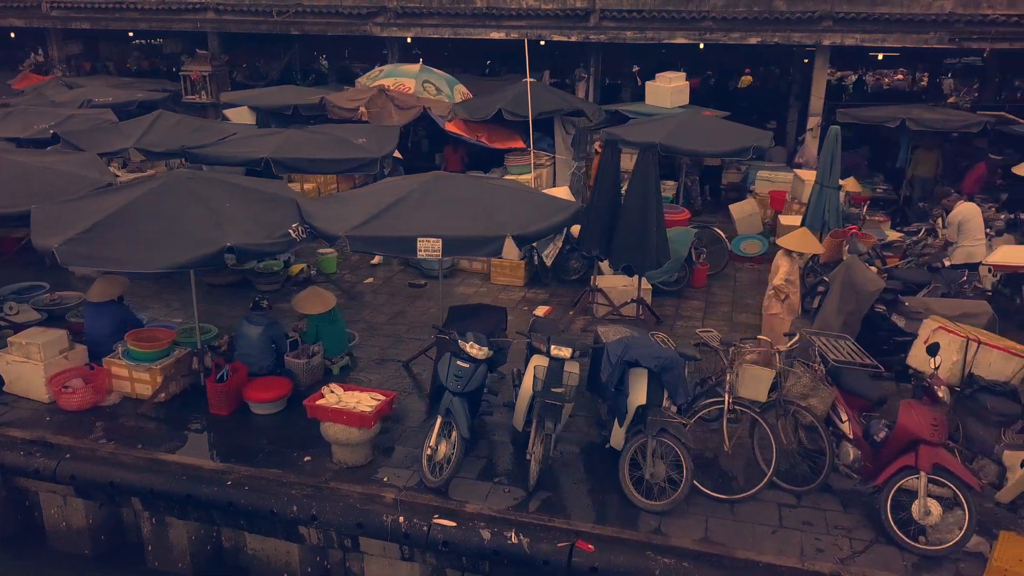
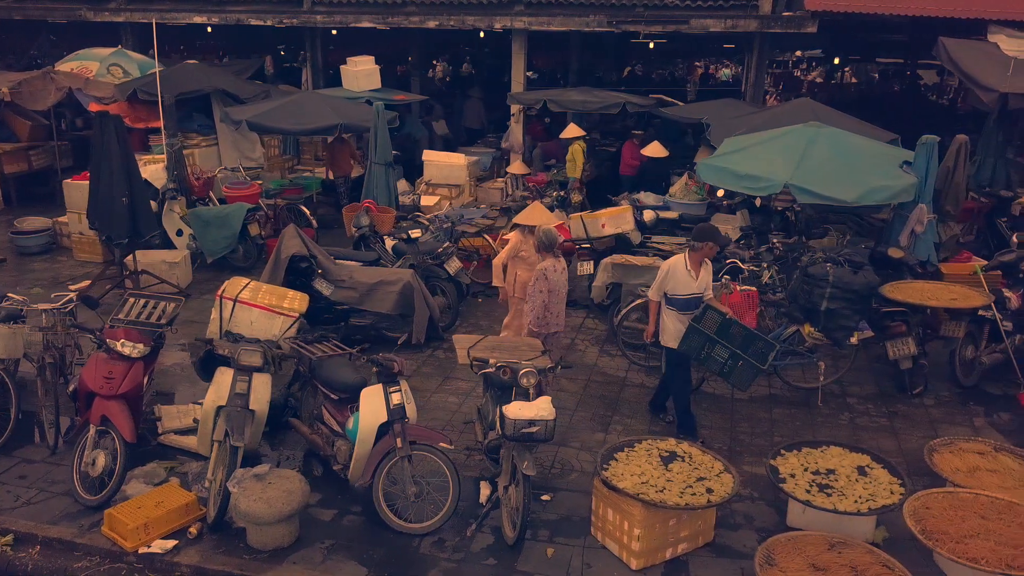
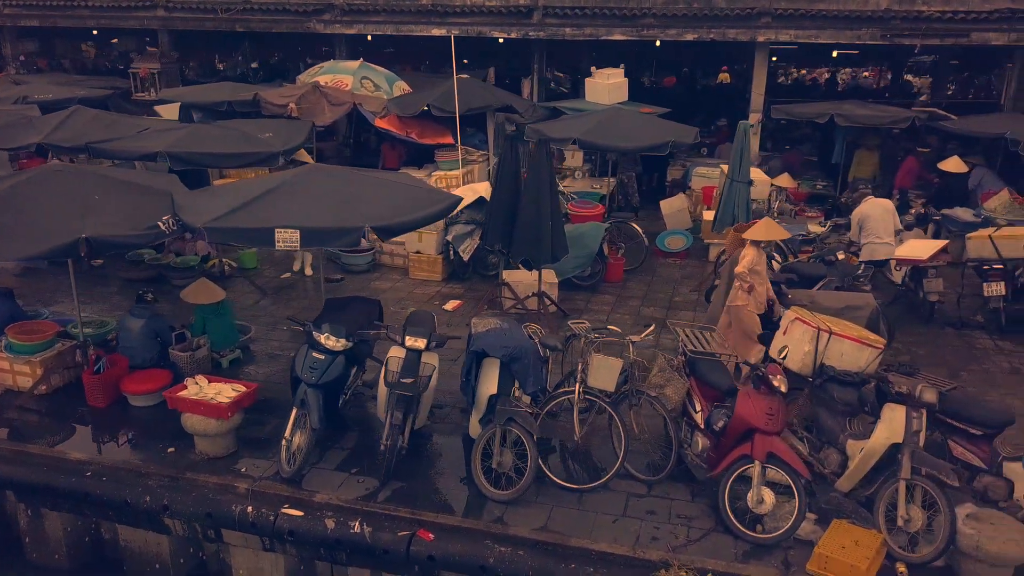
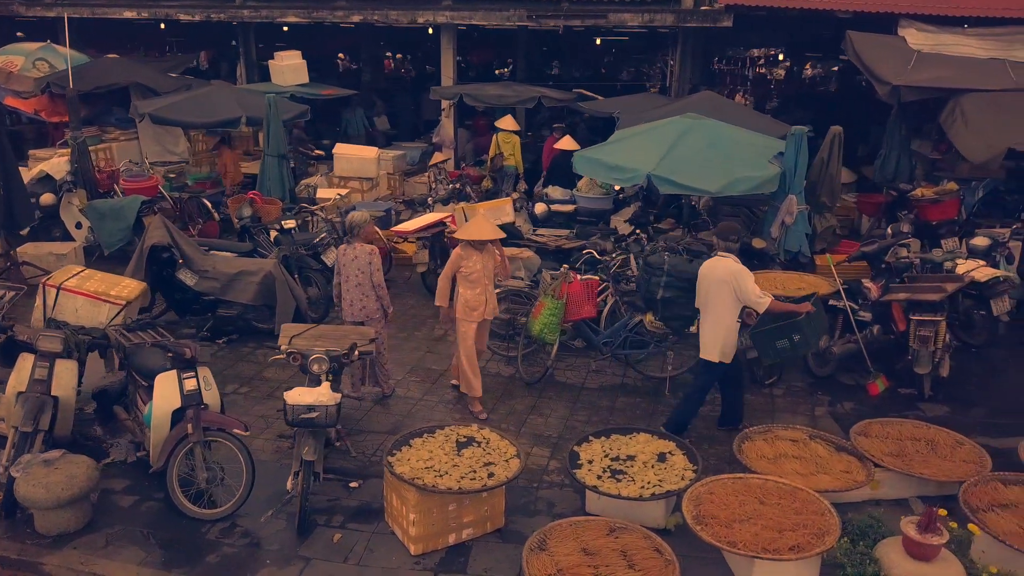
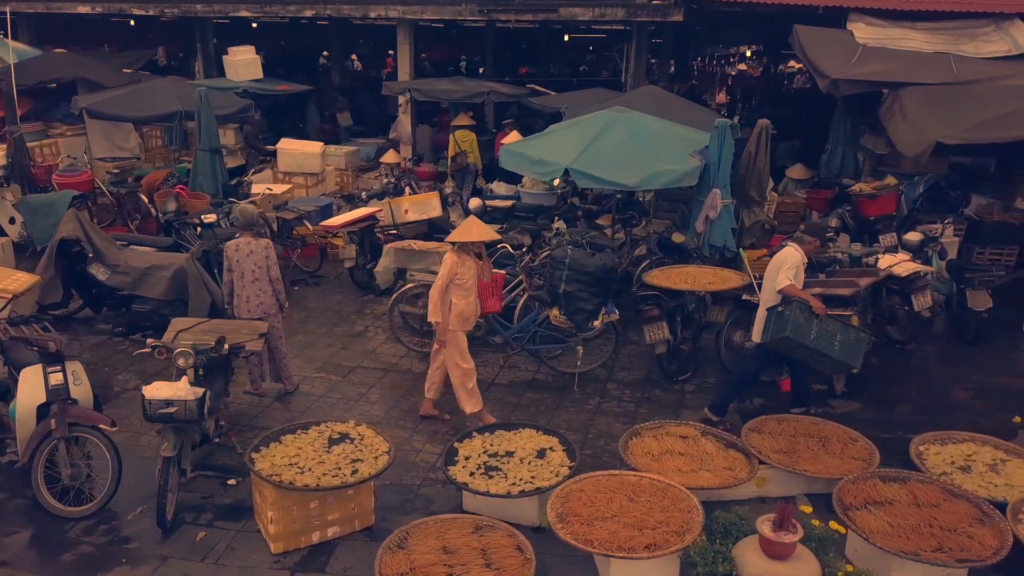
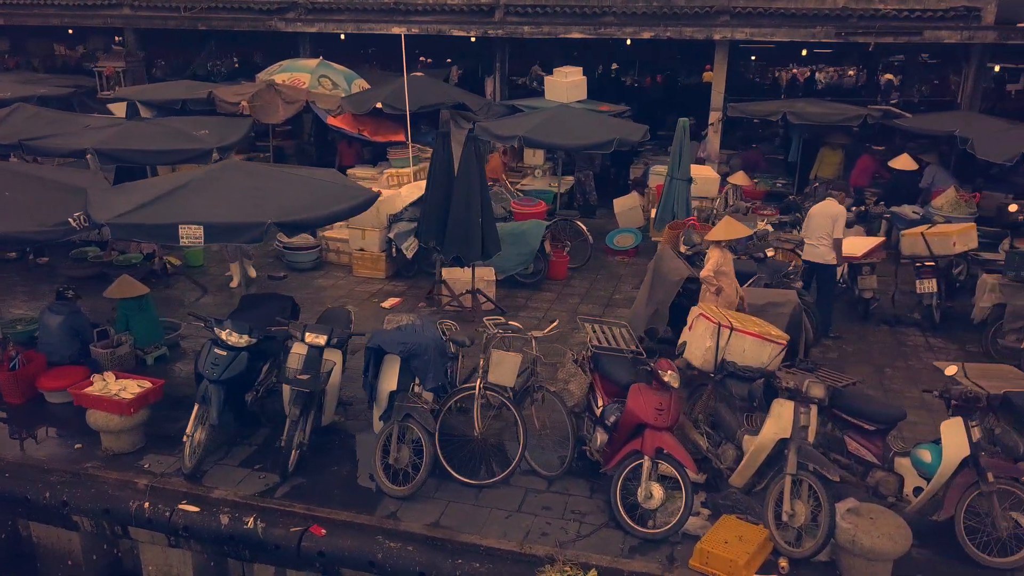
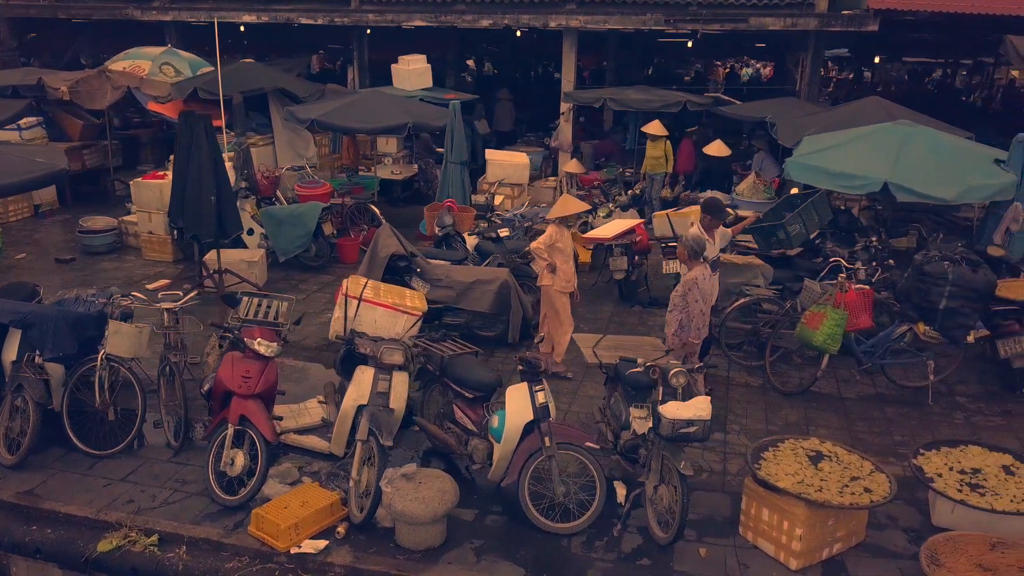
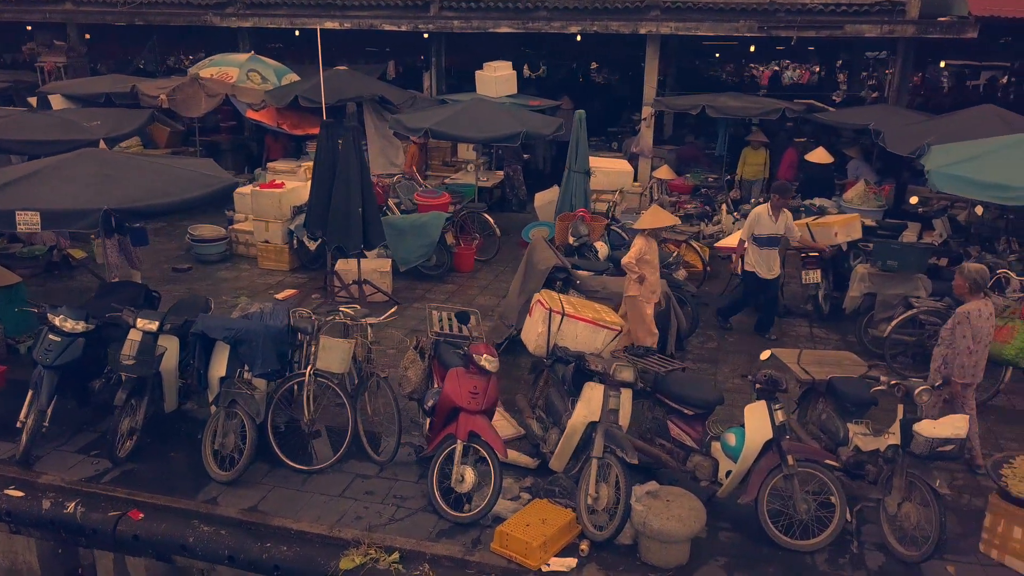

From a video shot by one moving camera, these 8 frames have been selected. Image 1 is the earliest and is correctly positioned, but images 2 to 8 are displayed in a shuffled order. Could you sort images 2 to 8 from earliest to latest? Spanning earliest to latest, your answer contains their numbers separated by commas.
3, 6, 8, 7, 2, 4, 5
